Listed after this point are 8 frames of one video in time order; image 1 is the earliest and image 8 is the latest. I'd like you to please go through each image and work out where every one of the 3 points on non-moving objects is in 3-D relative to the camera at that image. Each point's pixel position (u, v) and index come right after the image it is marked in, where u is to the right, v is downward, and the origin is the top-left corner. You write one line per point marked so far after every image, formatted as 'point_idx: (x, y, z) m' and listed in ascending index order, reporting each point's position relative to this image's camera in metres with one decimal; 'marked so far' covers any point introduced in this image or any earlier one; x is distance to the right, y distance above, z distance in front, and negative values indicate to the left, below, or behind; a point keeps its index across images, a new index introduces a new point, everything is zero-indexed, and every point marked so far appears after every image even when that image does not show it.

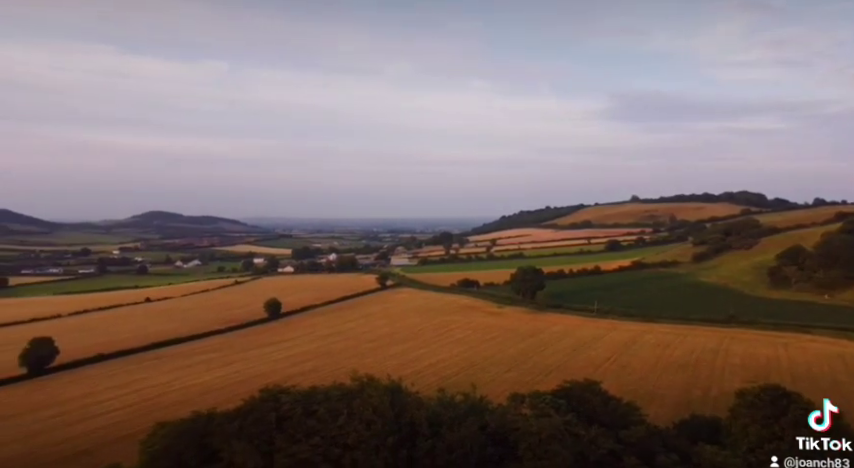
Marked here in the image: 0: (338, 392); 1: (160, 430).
0: (-2.2, -3.9, +17.2) m
1: (-6.3, -4.6, +16.3) m
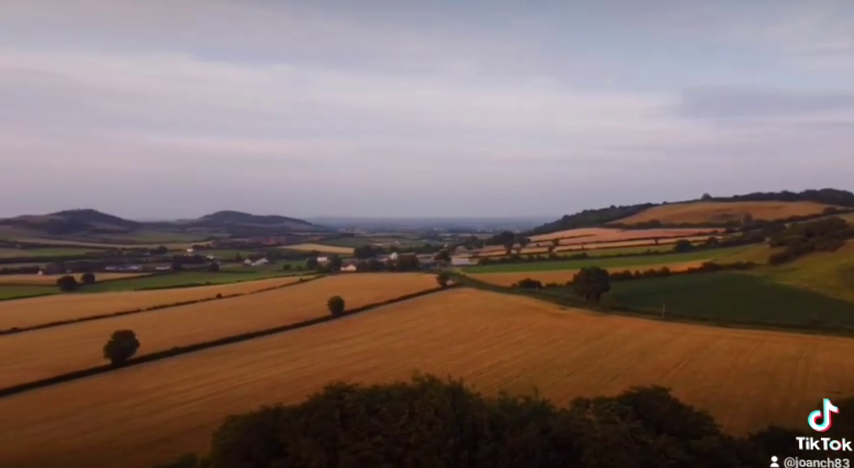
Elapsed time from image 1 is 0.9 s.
0: (-0.7, -3.9, +17.2) m
1: (-4.8, -4.5, +16.7) m
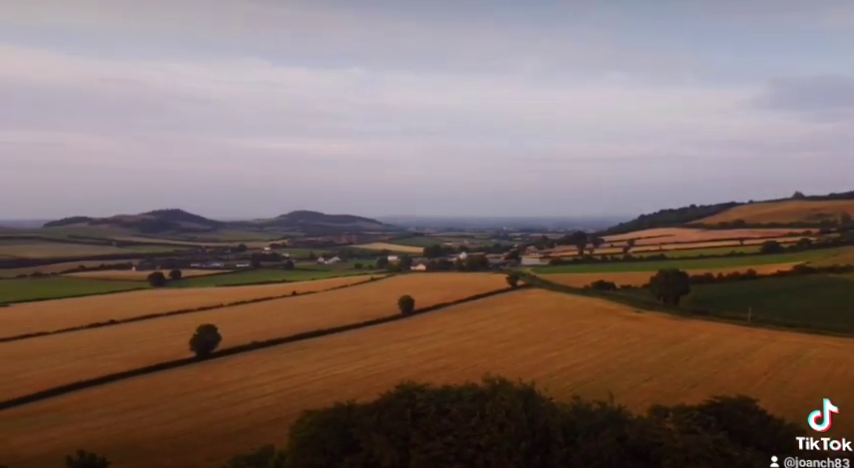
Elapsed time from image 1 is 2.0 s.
0: (+1.1, -3.9, +17.0) m
1: (-3.1, -4.5, +17.0) m
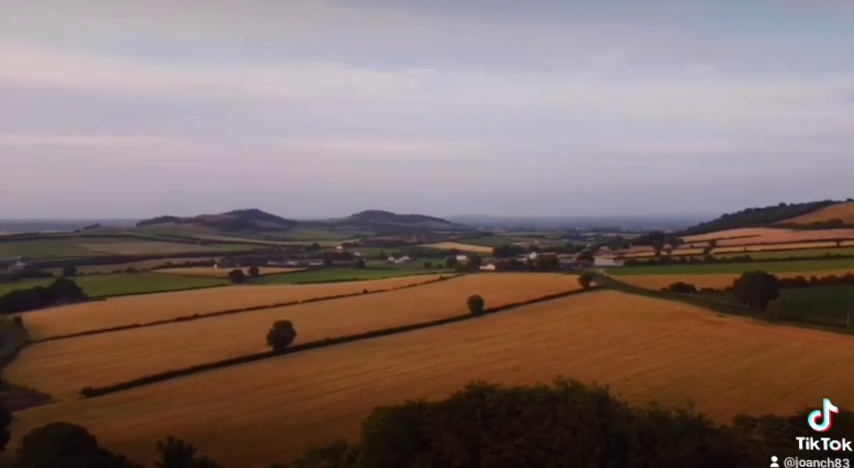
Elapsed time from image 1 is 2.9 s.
0: (+2.8, -3.9, +16.8) m
1: (-1.3, -4.5, +17.1) m
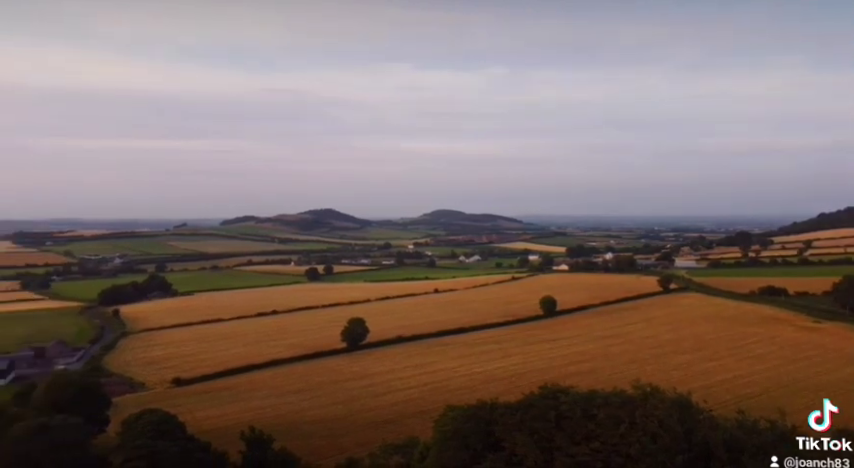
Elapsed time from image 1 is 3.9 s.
0: (+4.6, -3.9, +16.7) m
1: (+0.5, -4.5, +17.4) m
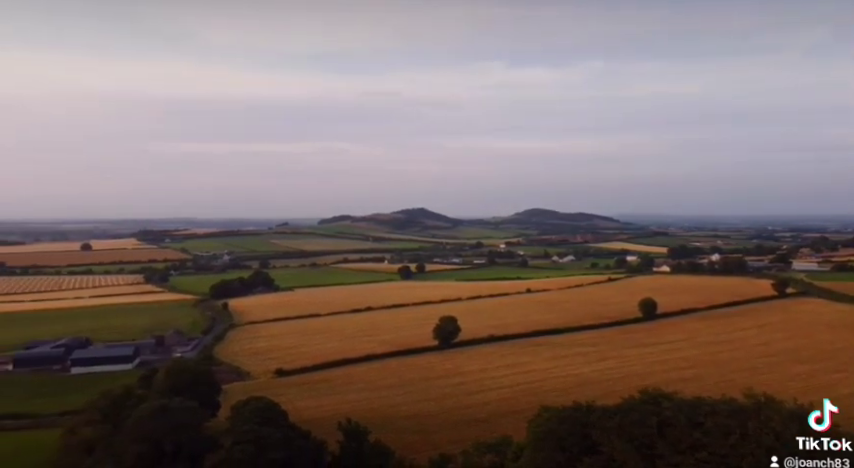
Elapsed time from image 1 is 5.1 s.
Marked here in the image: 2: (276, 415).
0: (+7.0, -3.9, +15.9) m
1: (+3.0, -4.5, +17.1) m
2: (-4.1, -4.9, +18.6) m
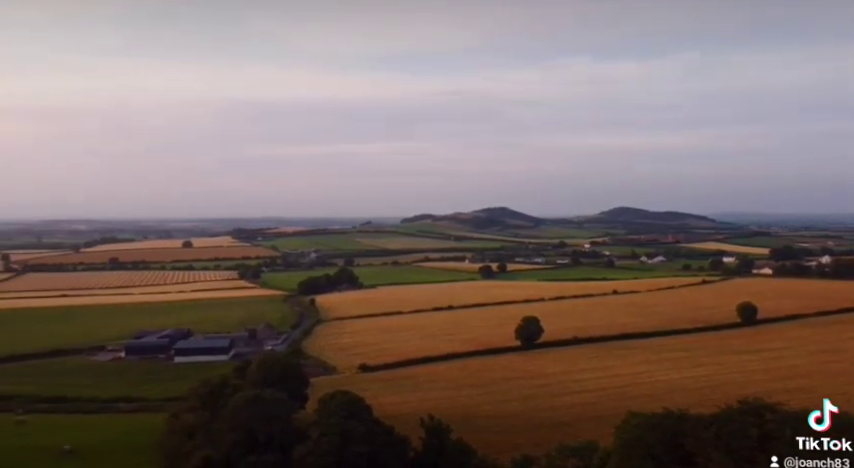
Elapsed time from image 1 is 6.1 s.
0: (+8.9, -3.9, +14.5) m
1: (+5.1, -4.5, +16.2) m
2: (-1.7, -4.8, +18.6) m
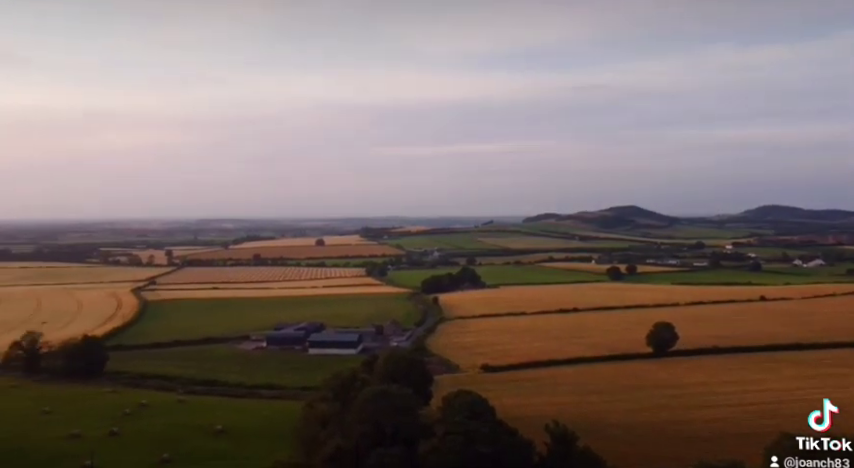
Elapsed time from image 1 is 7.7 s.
0: (+11.6, -3.9, +11.7) m
1: (+8.1, -4.4, +14.0) m
2: (+1.8, -4.7, +17.5) m
